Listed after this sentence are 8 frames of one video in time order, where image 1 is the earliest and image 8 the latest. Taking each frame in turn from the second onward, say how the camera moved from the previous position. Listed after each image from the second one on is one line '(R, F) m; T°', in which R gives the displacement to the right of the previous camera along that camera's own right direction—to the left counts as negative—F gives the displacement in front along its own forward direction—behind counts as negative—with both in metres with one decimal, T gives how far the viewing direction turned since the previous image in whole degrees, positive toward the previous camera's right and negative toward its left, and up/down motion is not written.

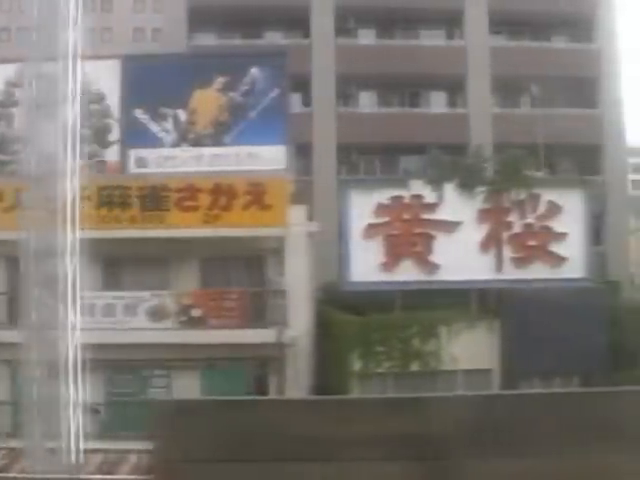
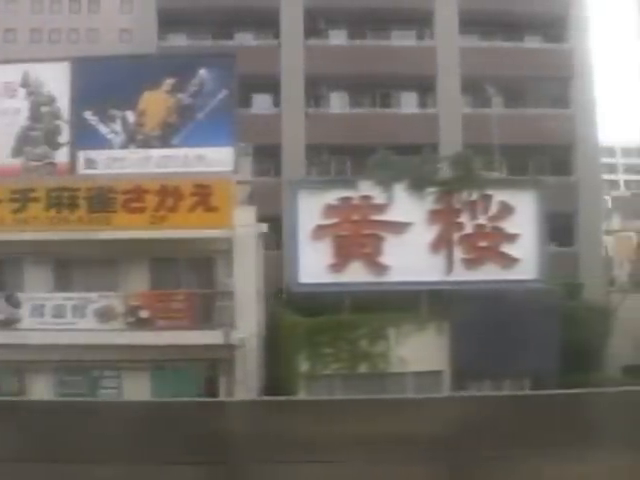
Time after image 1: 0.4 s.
(+0.6, 0.0) m; -2°
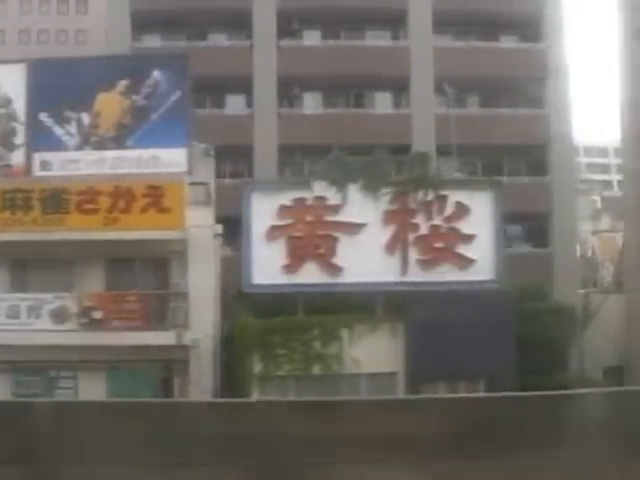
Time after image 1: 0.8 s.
(+0.6, 0.0) m; -2°
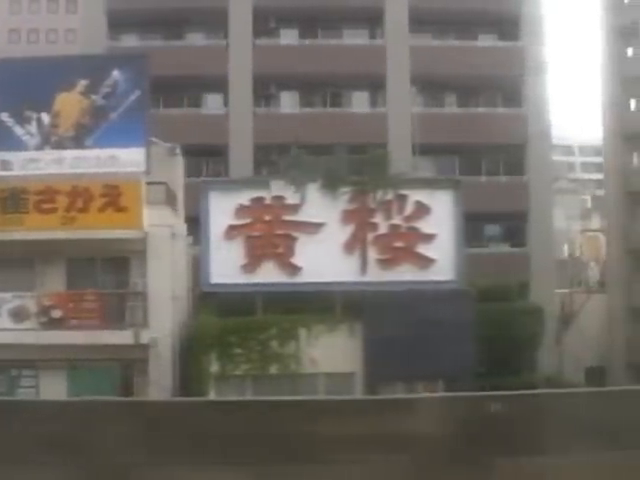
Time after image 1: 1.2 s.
(+0.5, 0.0) m; -2°
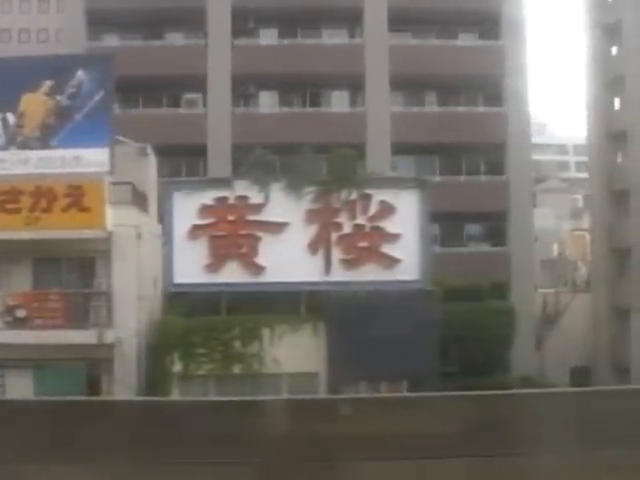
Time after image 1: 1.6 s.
(+0.4, 0.0) m; -1°
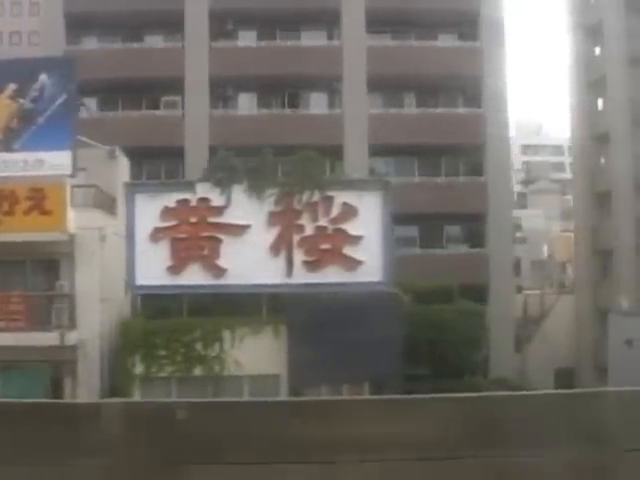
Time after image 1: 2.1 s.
(+0.5, 0.0) m; -2°
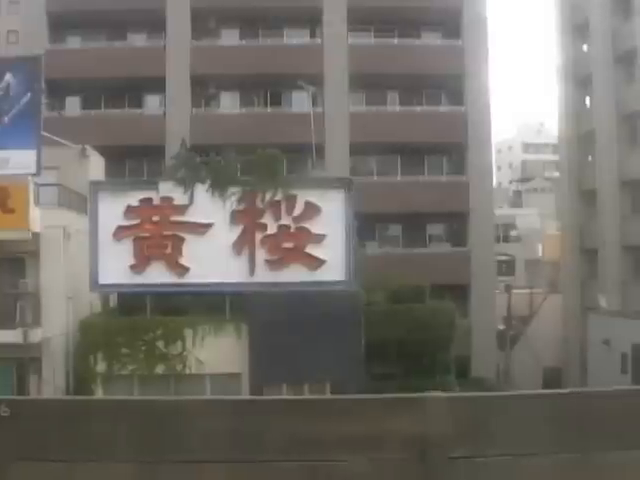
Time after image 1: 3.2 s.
(+0.5, 0.0) m; -2°
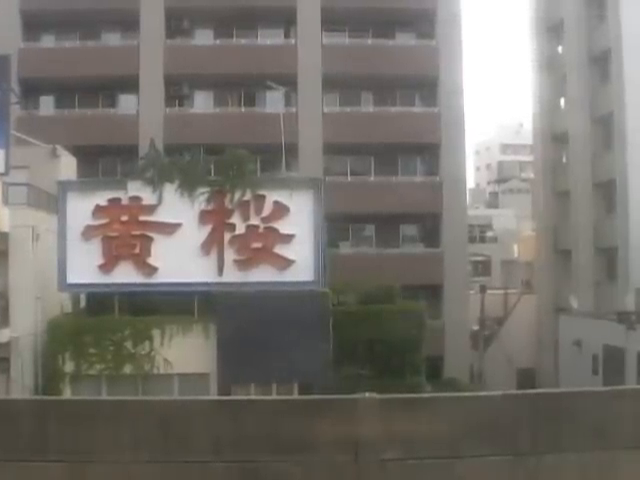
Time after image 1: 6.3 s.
(+0.1, 0.0) m; 0°
